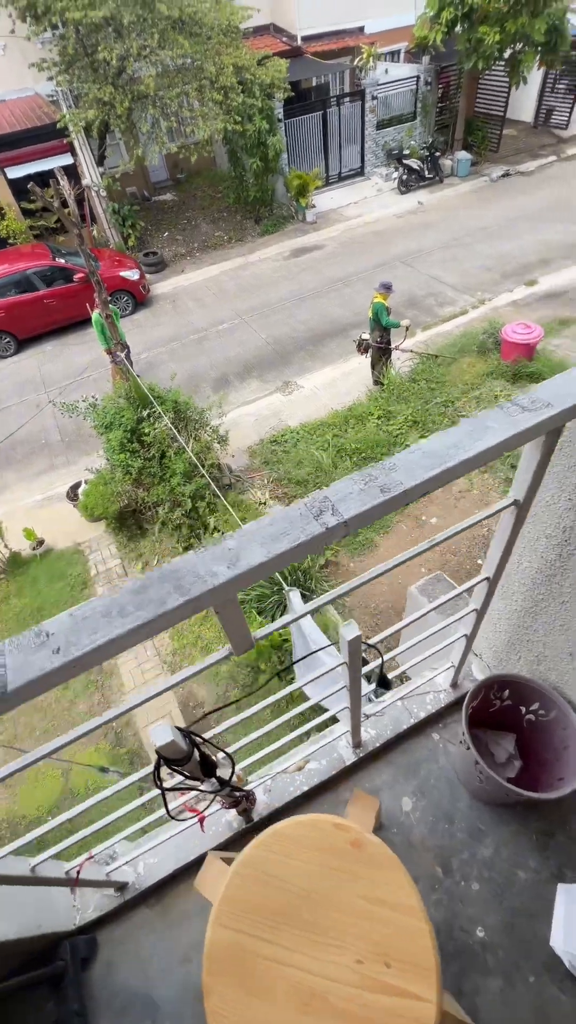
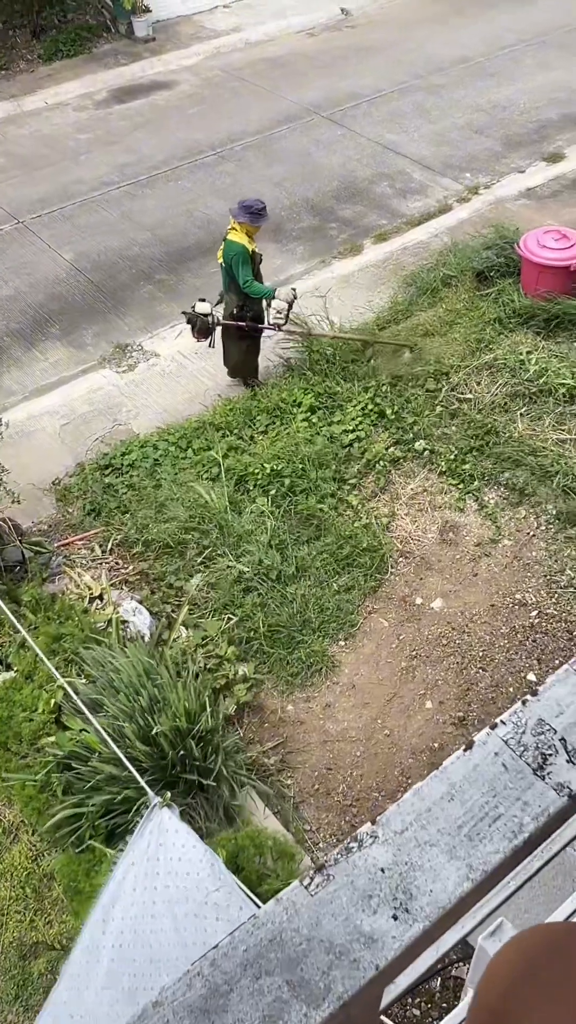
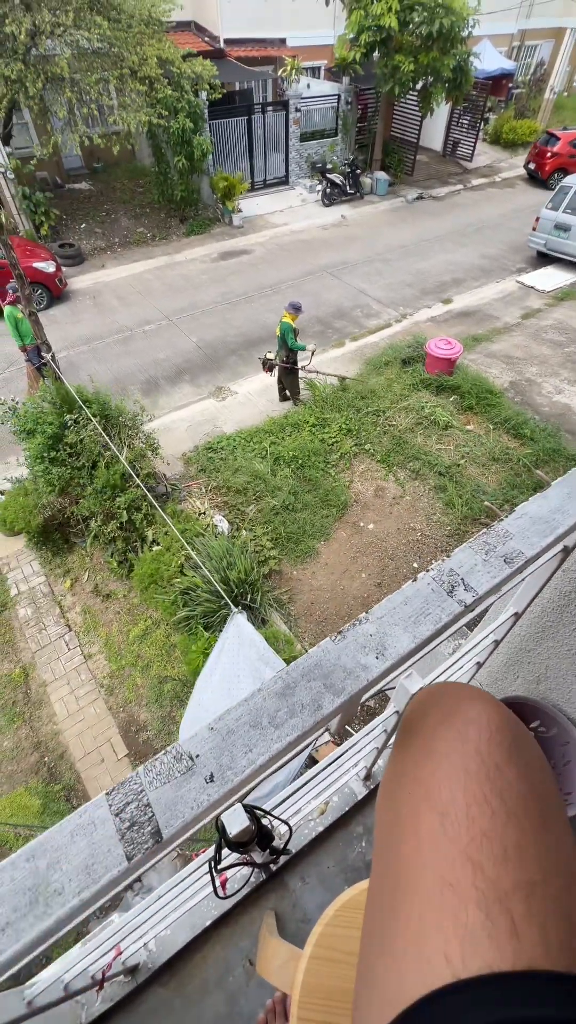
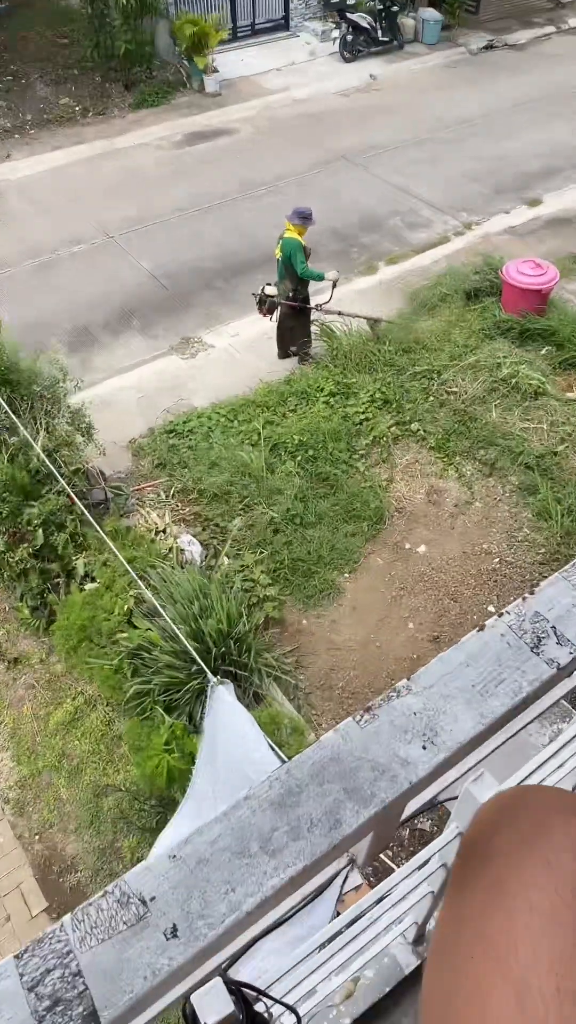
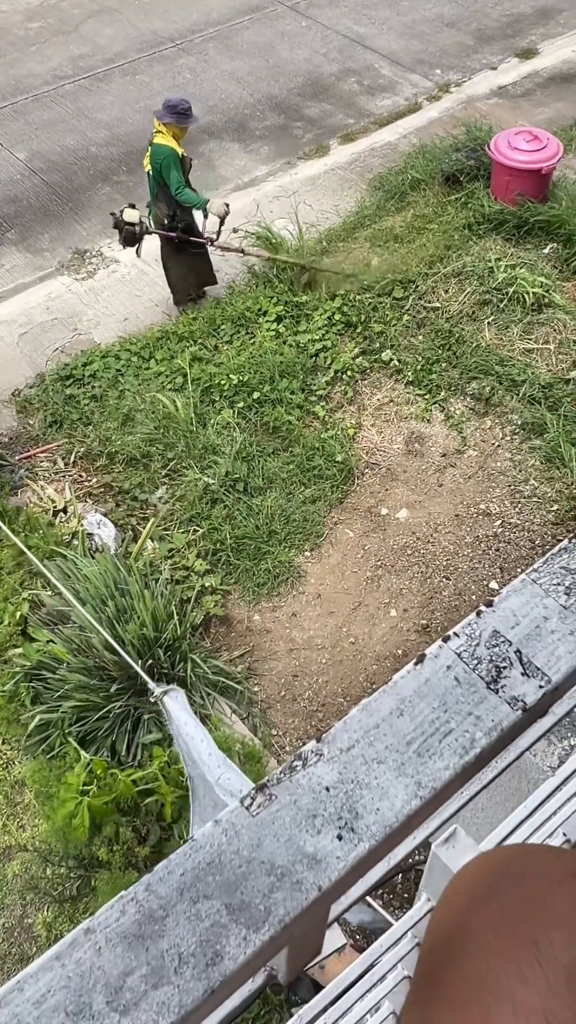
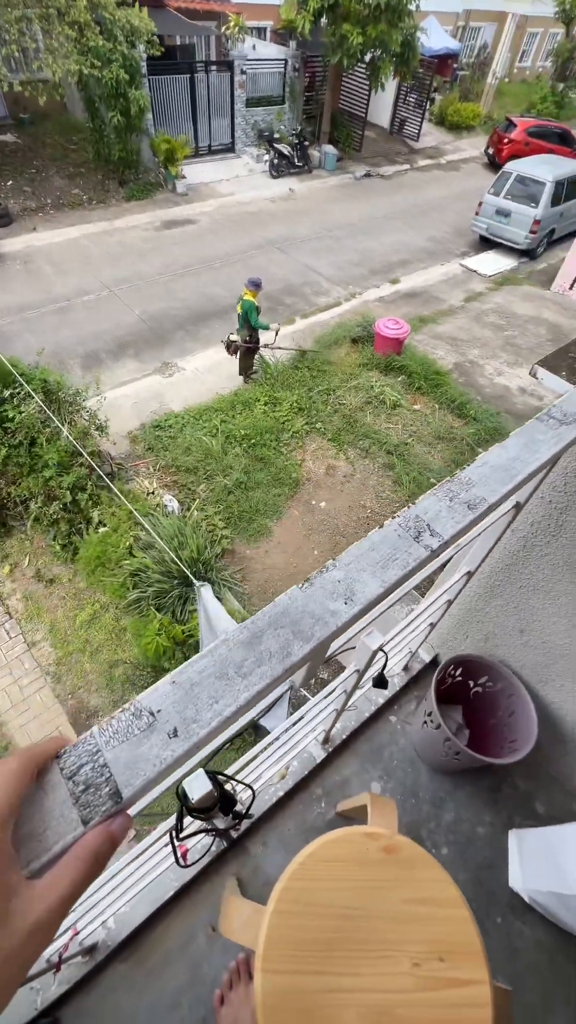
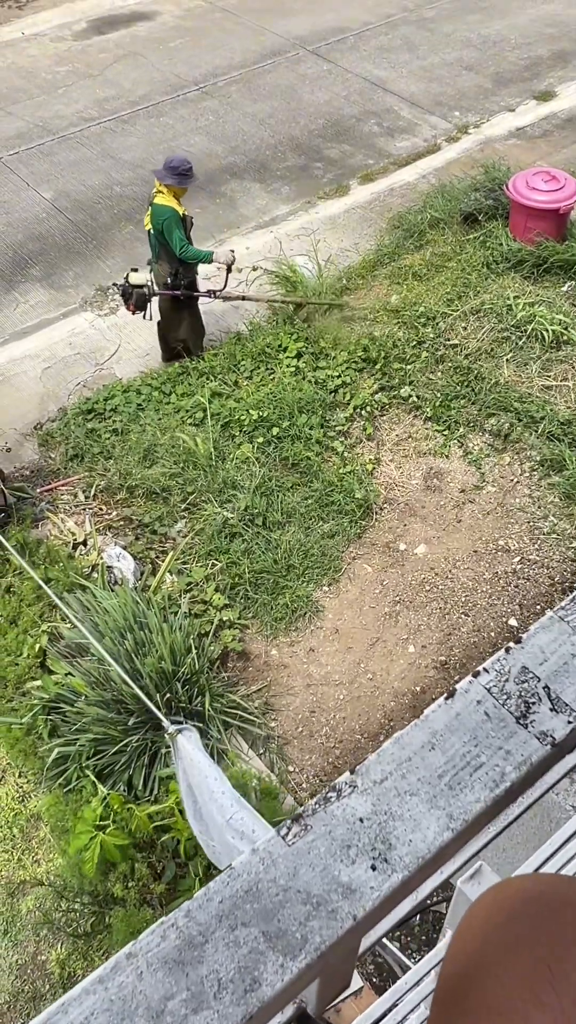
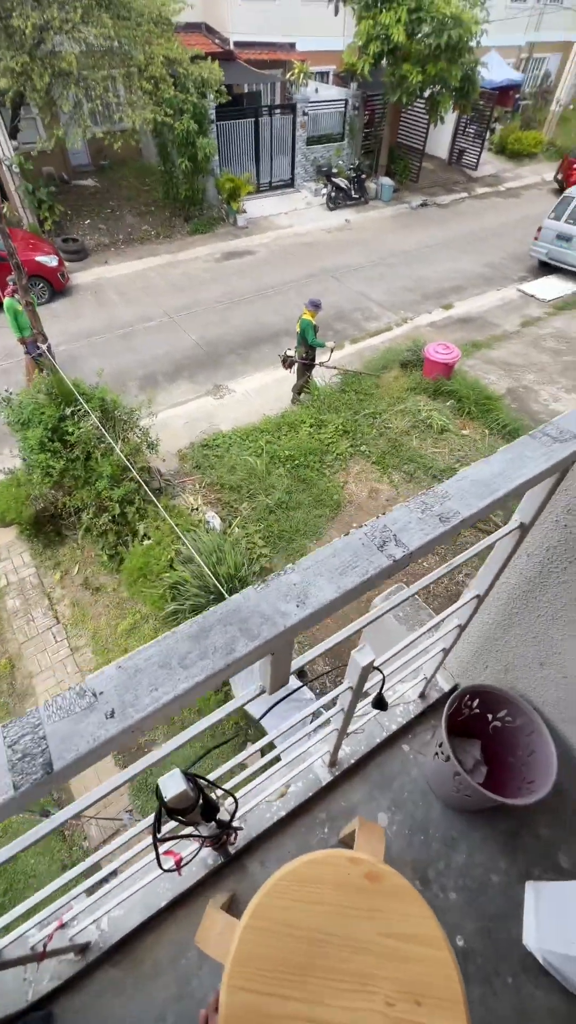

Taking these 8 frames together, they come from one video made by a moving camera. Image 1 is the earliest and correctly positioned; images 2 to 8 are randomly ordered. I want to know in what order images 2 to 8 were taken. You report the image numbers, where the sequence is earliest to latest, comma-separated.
8, 6, 3, 4, 2, 5, 7
